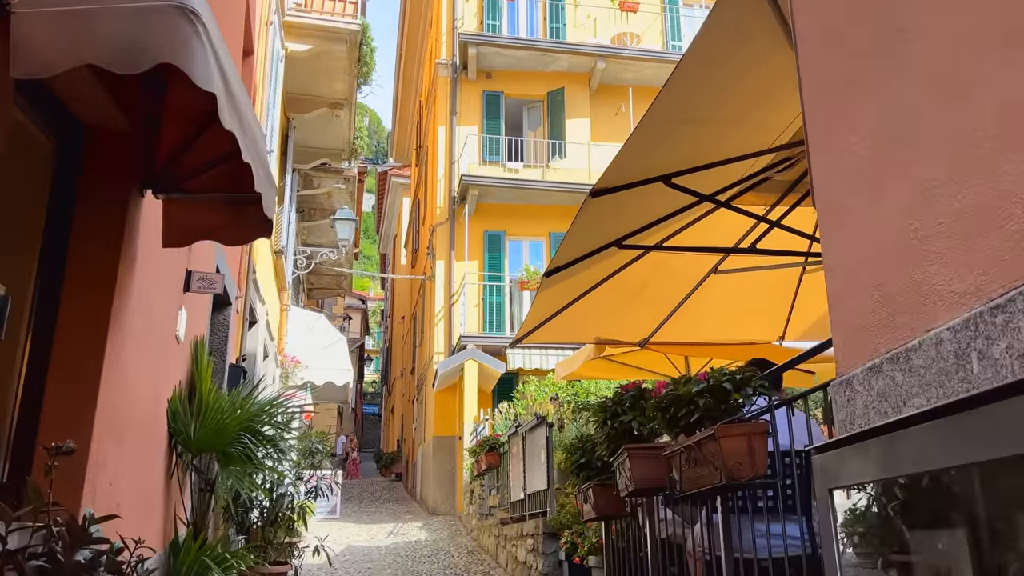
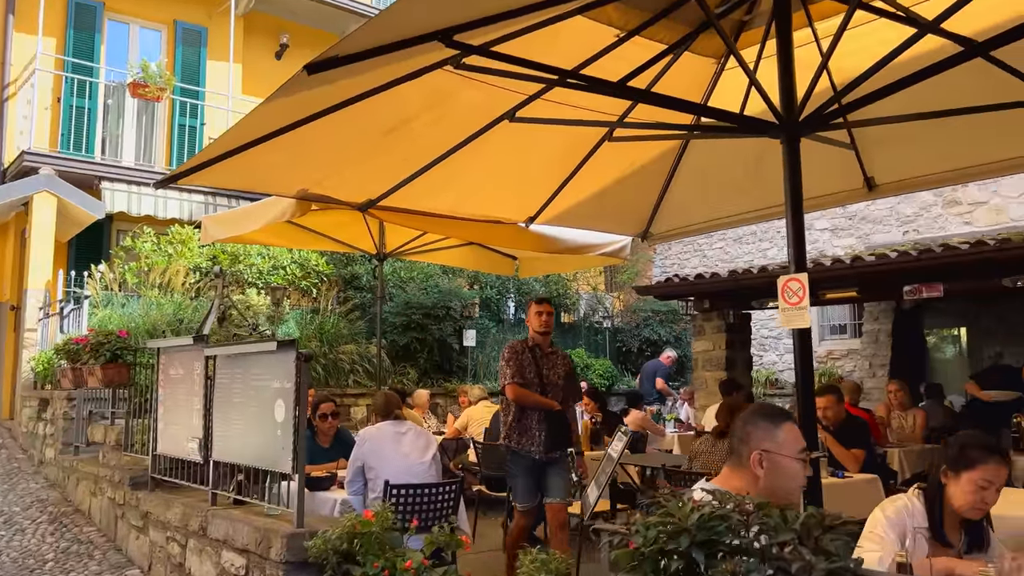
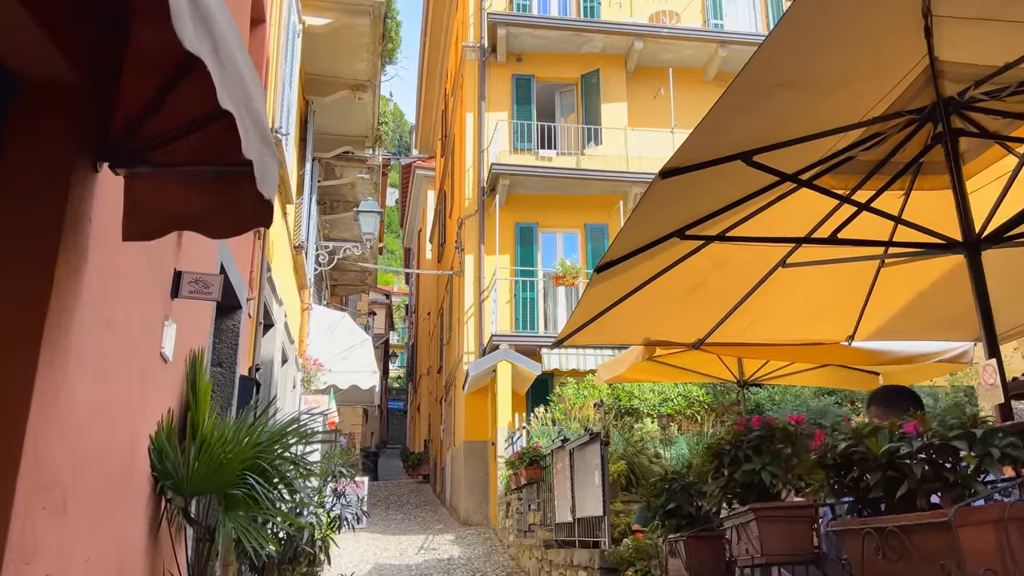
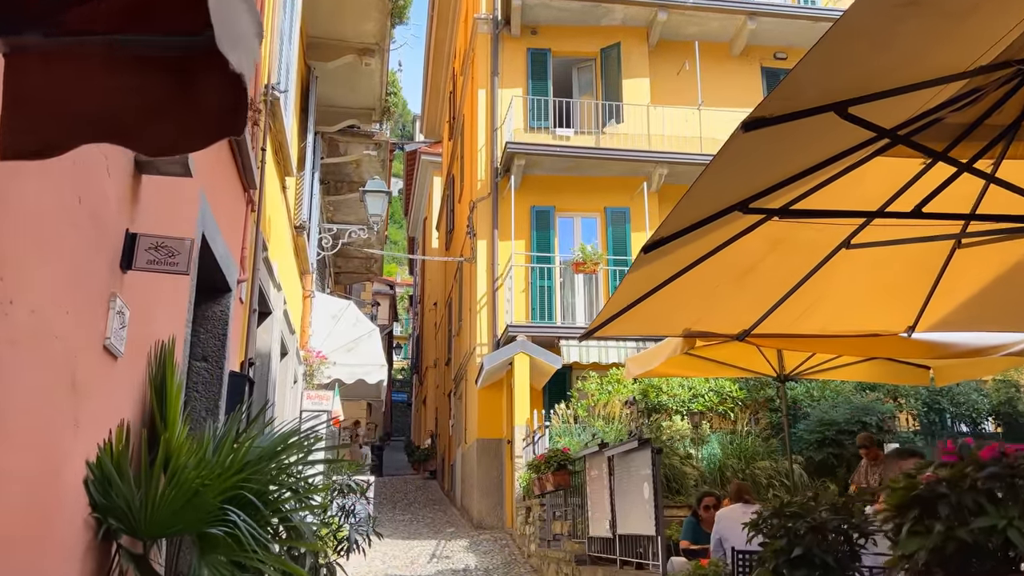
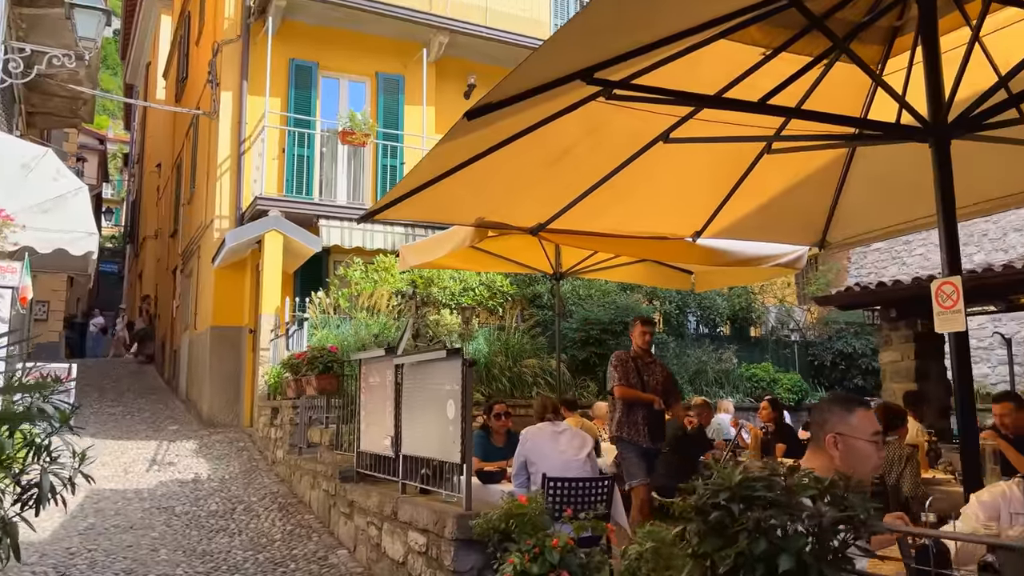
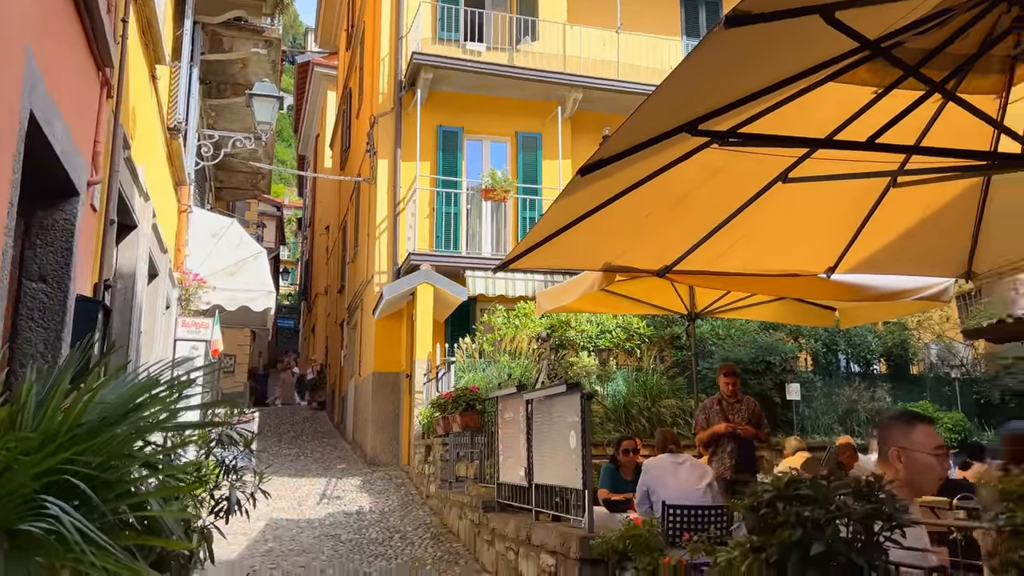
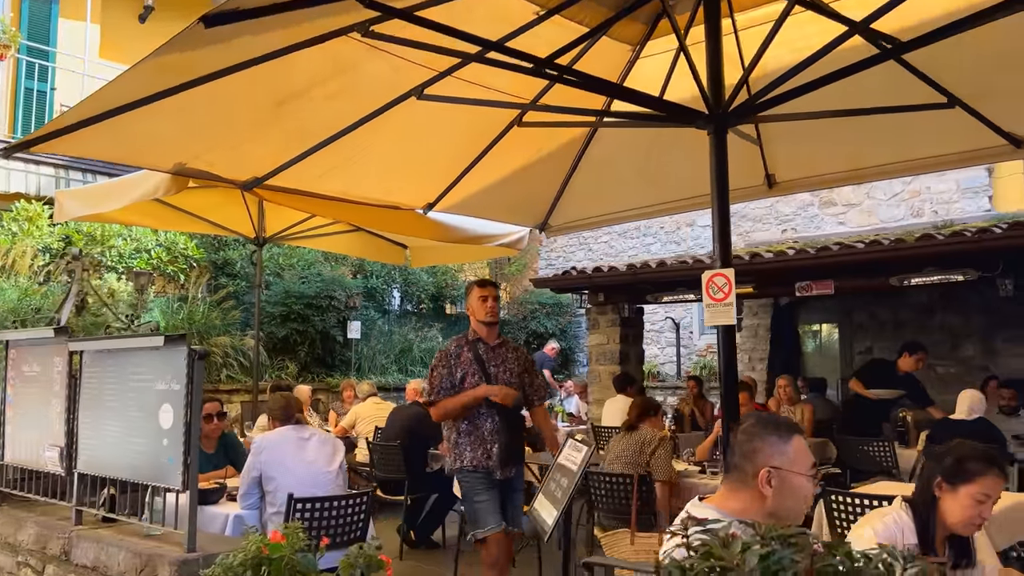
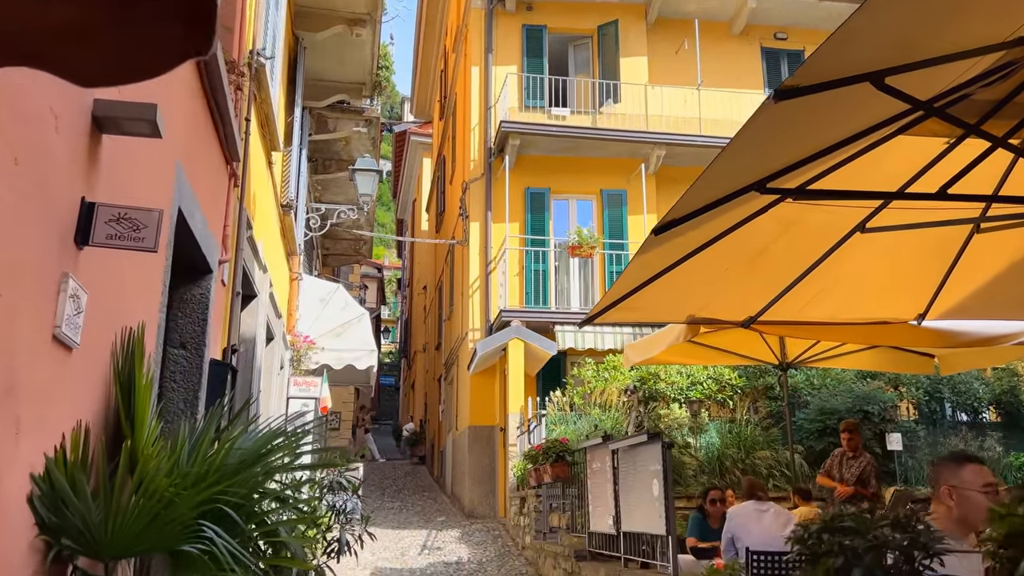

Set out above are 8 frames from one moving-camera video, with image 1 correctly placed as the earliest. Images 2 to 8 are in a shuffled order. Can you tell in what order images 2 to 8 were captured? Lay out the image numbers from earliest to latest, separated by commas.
3, 4, 8, 6, 5, 2, 7
